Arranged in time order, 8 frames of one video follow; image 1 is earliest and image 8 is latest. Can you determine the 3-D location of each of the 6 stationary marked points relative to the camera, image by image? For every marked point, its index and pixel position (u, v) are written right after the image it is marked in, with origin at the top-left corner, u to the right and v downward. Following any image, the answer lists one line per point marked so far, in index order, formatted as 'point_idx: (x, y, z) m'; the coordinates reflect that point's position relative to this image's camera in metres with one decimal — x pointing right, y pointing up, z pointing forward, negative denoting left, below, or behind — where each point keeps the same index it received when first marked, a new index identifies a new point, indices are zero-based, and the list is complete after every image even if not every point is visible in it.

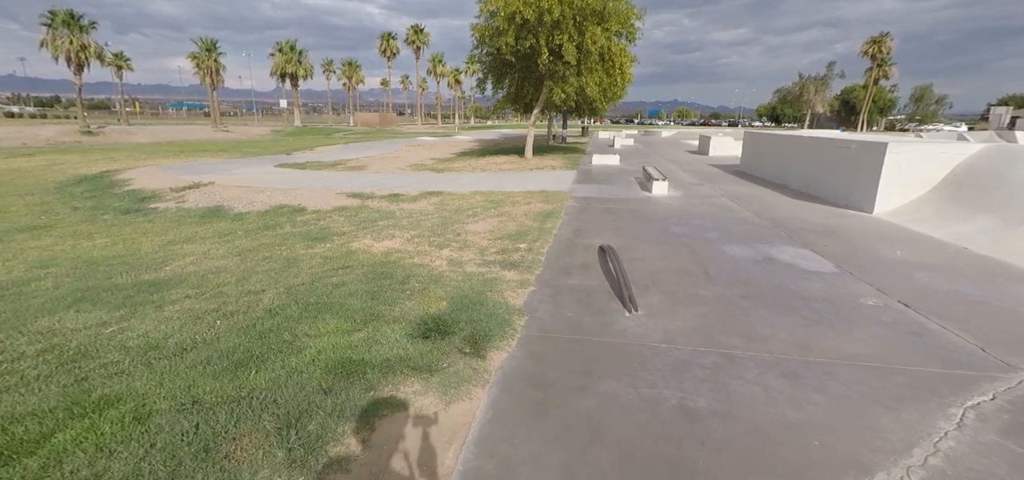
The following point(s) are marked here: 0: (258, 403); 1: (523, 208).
0: (-1.6, -1.0, +2.8) m
1: (+0.2, +0.7, +10.0) m
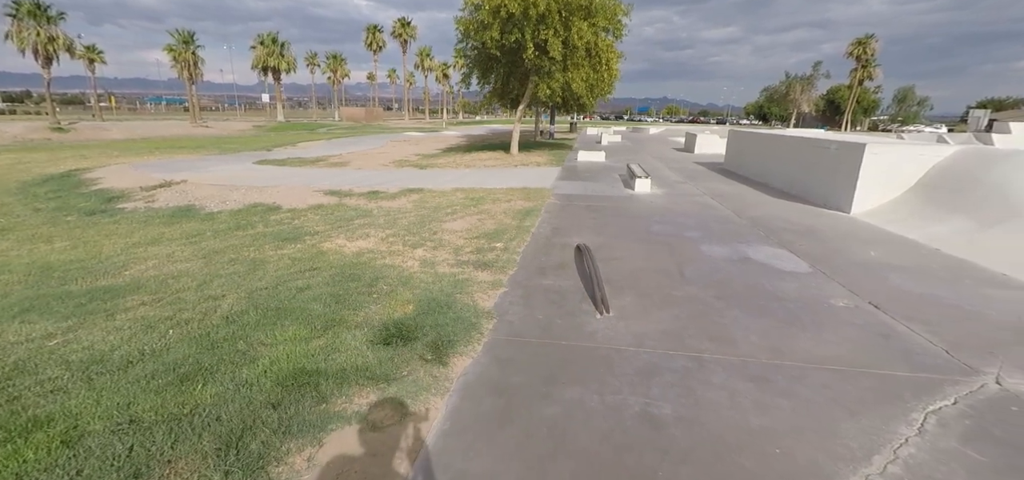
0: (-1.8, -1.1, +2.7) m
1: (-0.2, +0.8, +9.9) m
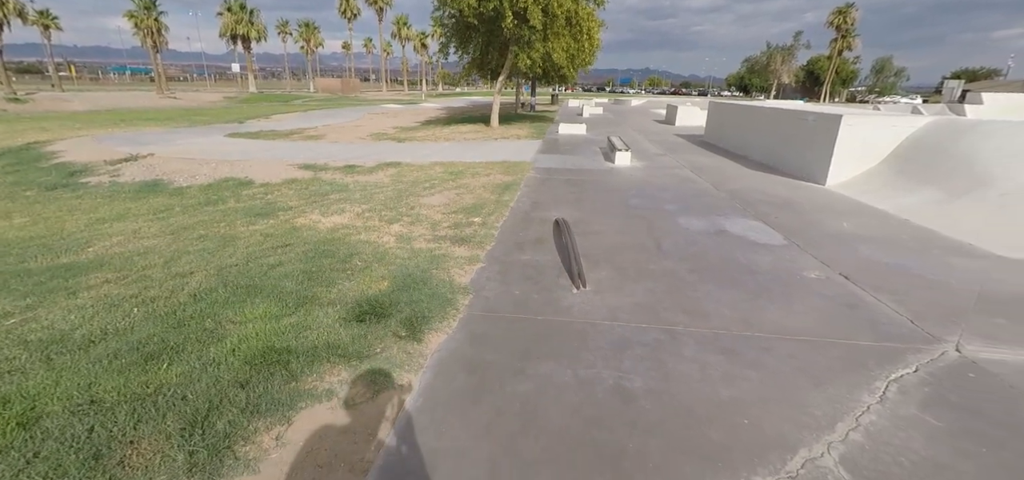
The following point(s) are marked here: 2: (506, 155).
0: (-2.0, -0.9, +2.6) m
1: (-0.7, +1.3, +9.8) m
2: (-0.2, +2.5, +13.5) m
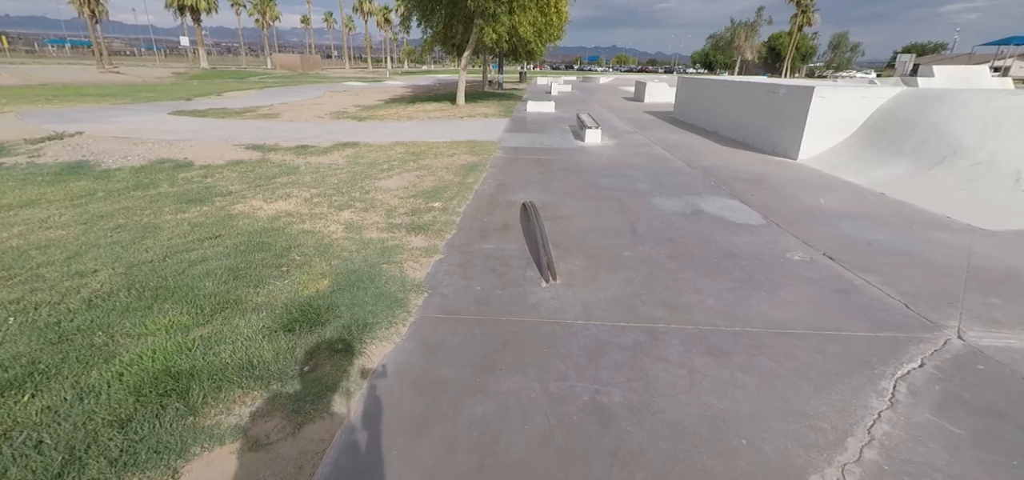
0: (-2.2, -0.9, +2.0) m
1: (-1.3, +1.6, +9.1) m
2: (-1.1, +3.0, +12.8) m
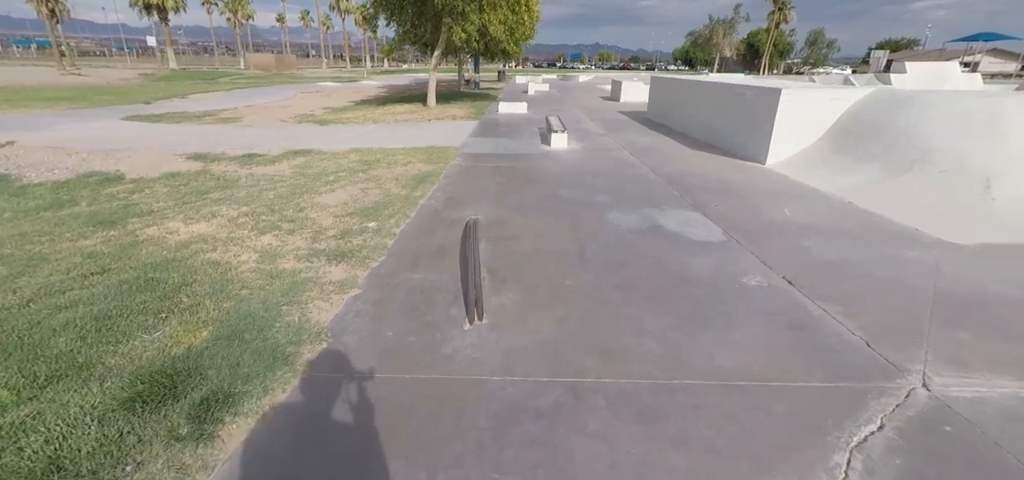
0: (-2.8, -1.2, +1.4) m
1: (-2.2, +1.3, +8.6) m
2: (-2.1, +2.8, +12.3) m
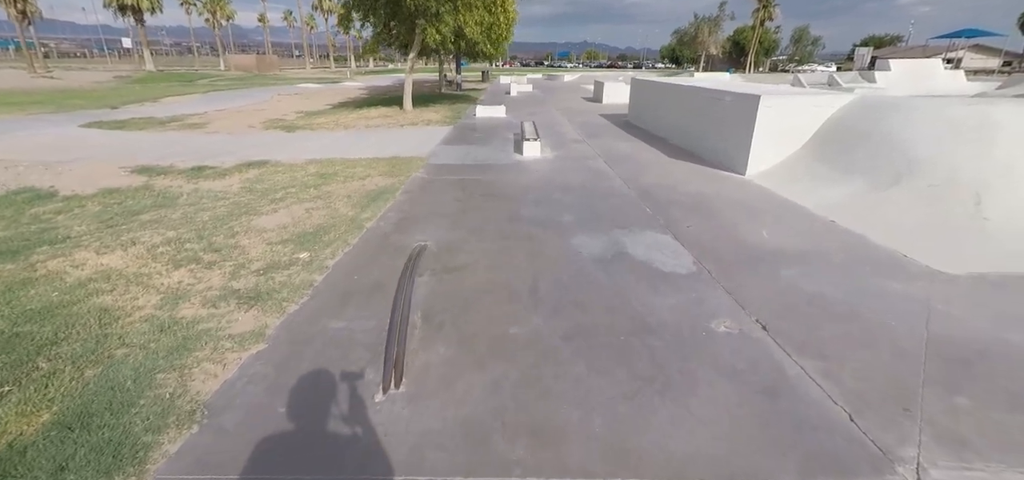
0: (-3.2, -1.6, +0.8) m
1: (-2.8, +1.0, +8.0) m
2: (-2.8, +2.4, +11.7) m
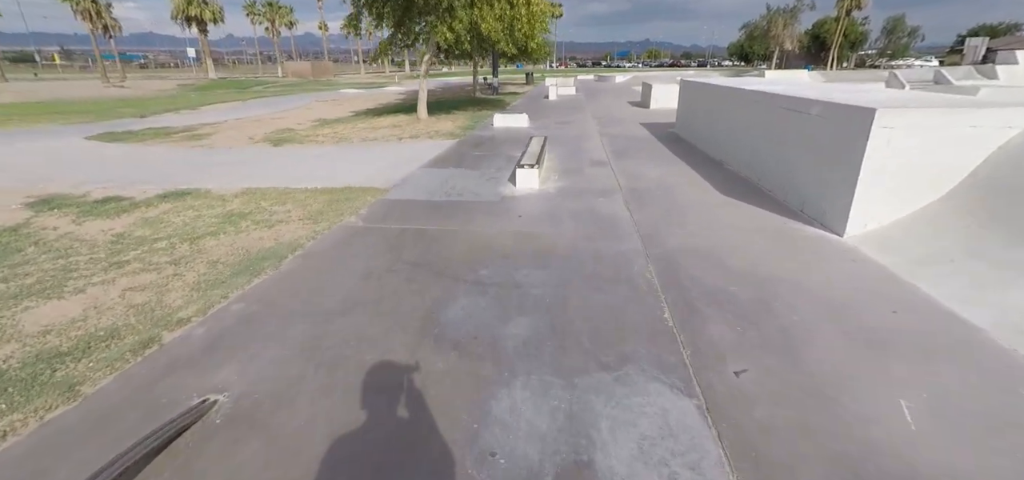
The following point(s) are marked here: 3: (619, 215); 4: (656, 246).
0: (-4.6, -2.5, -1.4) m
1: (-3.3, +0.1, +5.7) m
2: (-2.8, +1.5, +9.4) m
3: (+1.5, +0.3, +6.2) m
4: (+1.6, -0.1, +5.2) m
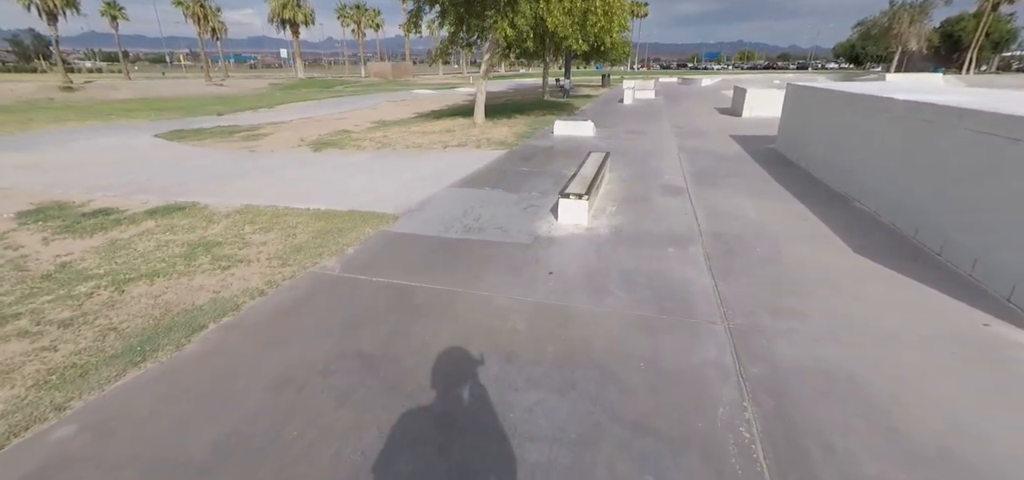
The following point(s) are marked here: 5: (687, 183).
0: (-5.6, -2.8, -2.4) m
1: (-3.1, -0.4, +4.4) m
2: (-2.0, +0.9, +7.9) m
3: (+1.7, -0.4, +4.2) m
4: (+1.7, -0.8, +3.1) m
5: (+3.0, +0.9, +7.7) m
